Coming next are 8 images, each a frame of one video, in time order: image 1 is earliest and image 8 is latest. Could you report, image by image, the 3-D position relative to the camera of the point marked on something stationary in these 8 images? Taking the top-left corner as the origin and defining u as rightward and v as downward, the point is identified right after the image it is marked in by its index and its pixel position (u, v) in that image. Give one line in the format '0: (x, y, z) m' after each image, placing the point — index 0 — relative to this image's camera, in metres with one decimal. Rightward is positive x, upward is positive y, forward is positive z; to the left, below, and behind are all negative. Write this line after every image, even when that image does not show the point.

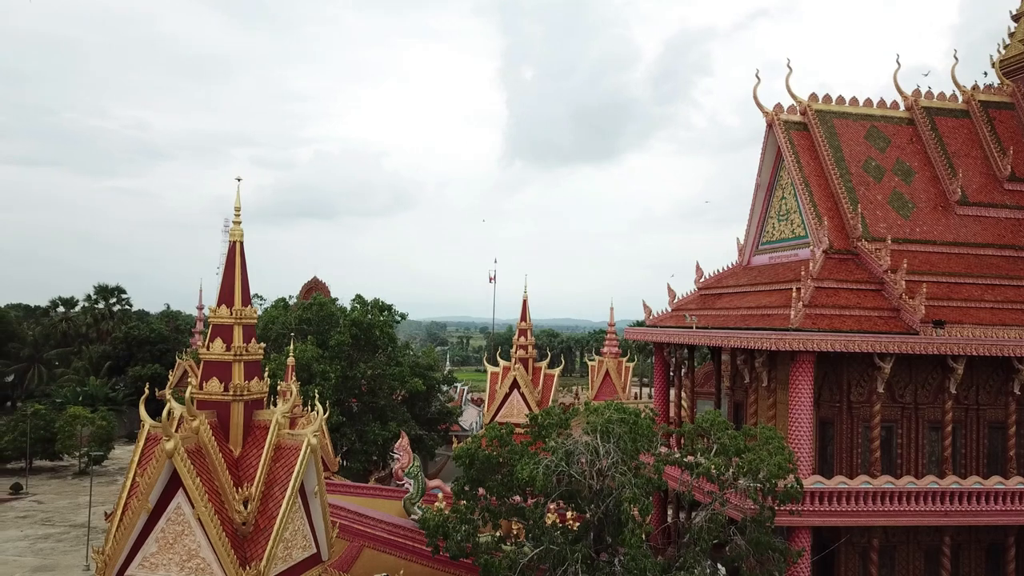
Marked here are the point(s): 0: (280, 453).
0: (-2.2, -1.5, +7.6) m
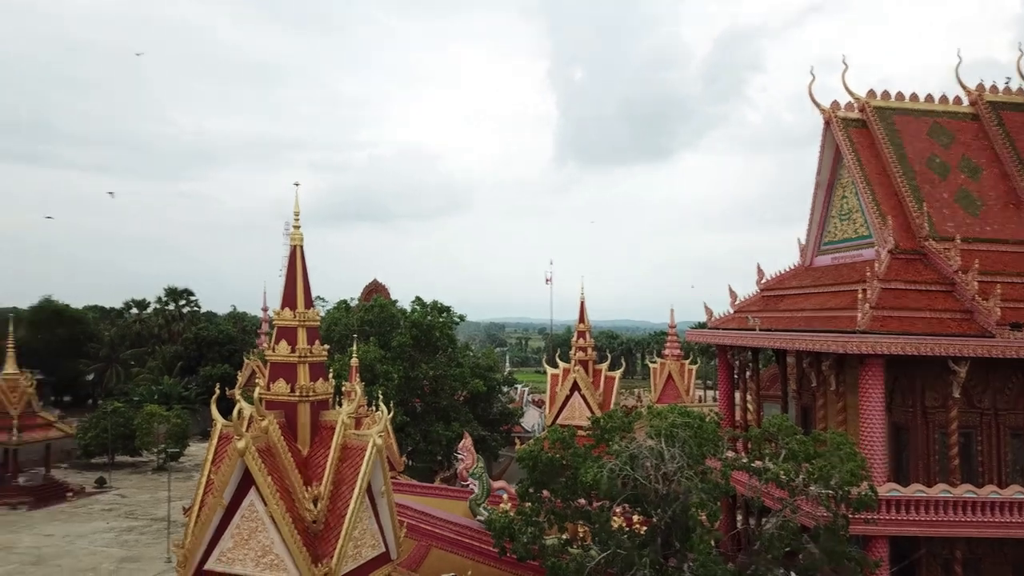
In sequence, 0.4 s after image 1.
0: (-1.5, -1.6, +7.7) m
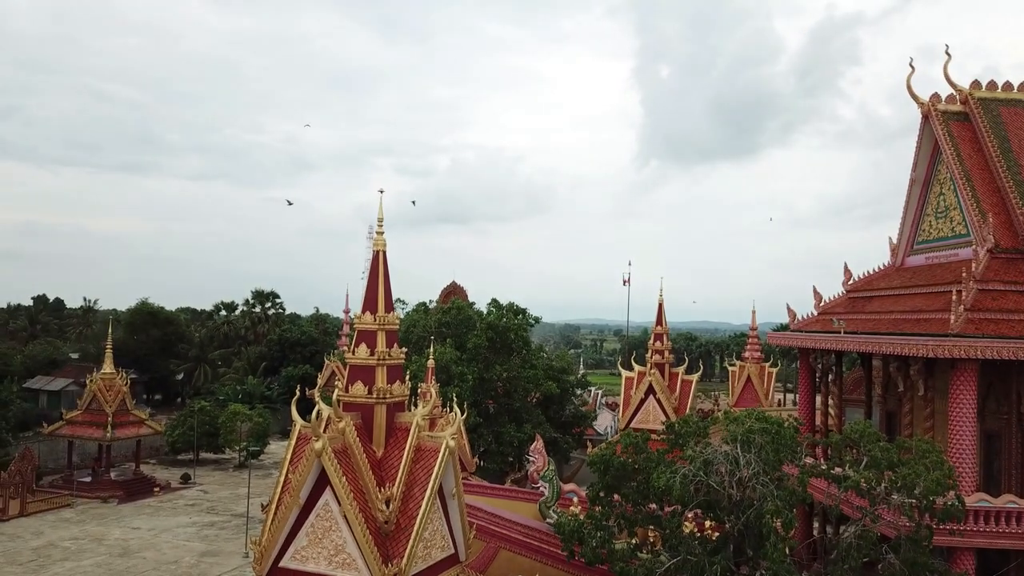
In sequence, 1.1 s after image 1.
0: (-0.9, -1.6, +7.9) m
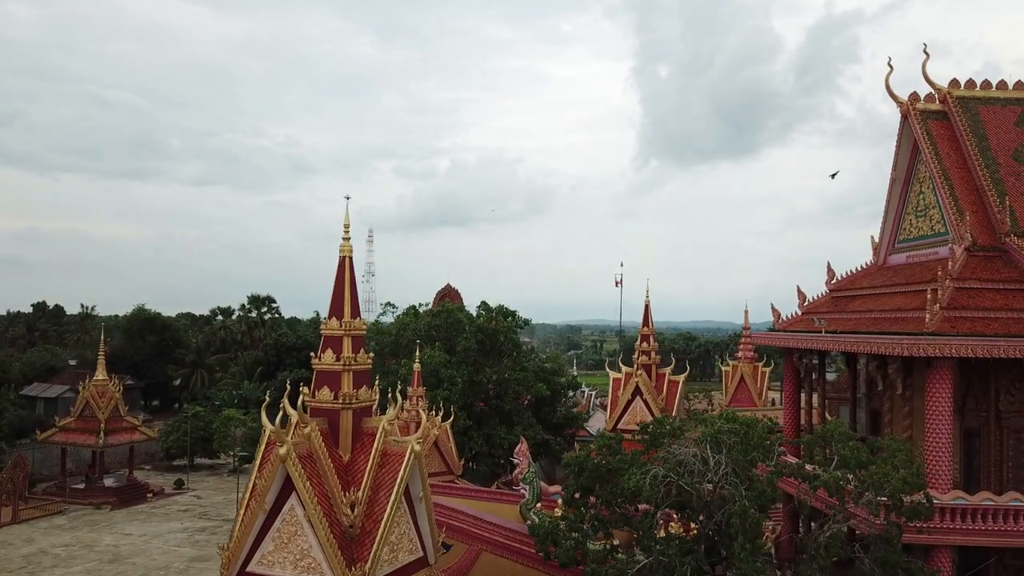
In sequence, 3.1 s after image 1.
0: (-1.2, -1.7, +7.9) m
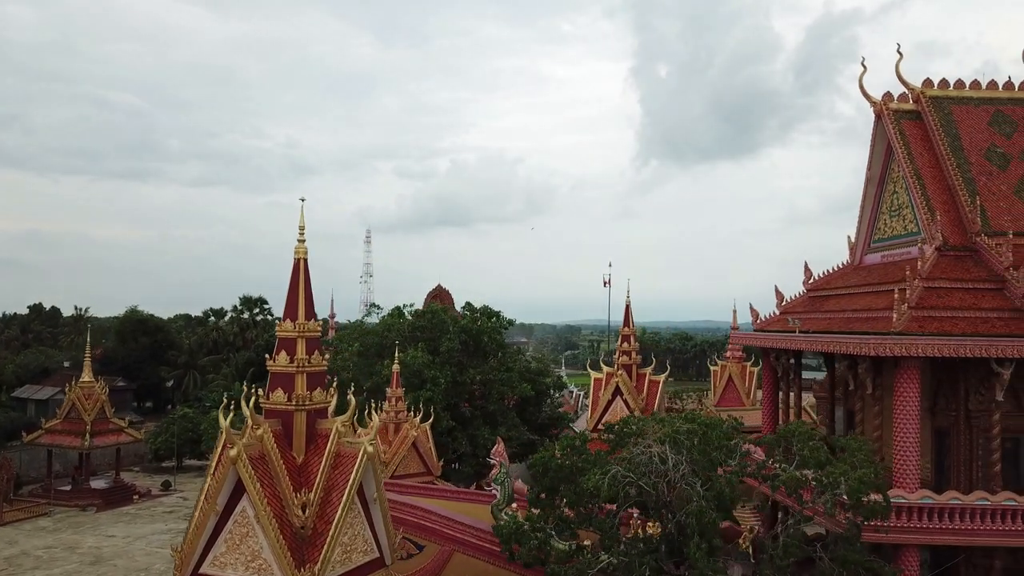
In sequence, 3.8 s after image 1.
0: (-1.7, -1.7, +7.9) m
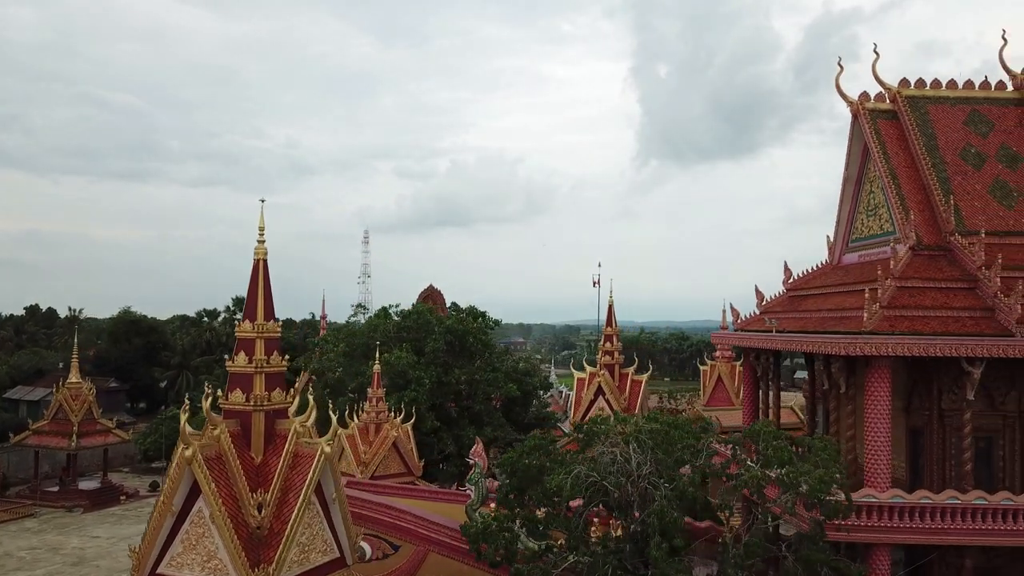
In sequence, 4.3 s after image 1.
0: (-2.1, -1.7, +7.9) m
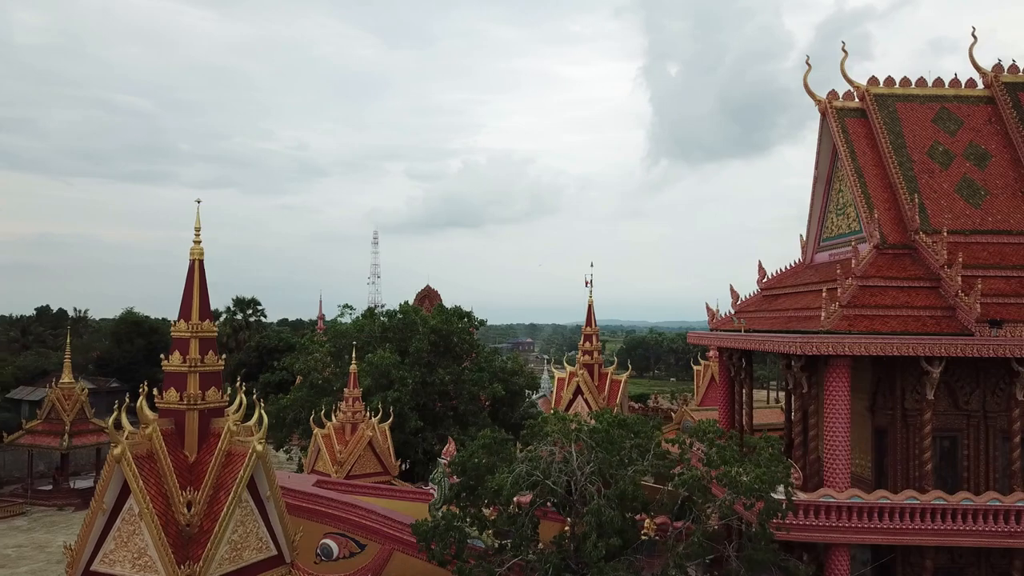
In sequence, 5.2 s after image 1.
0: (-2.8, -1.7, +8.0) m
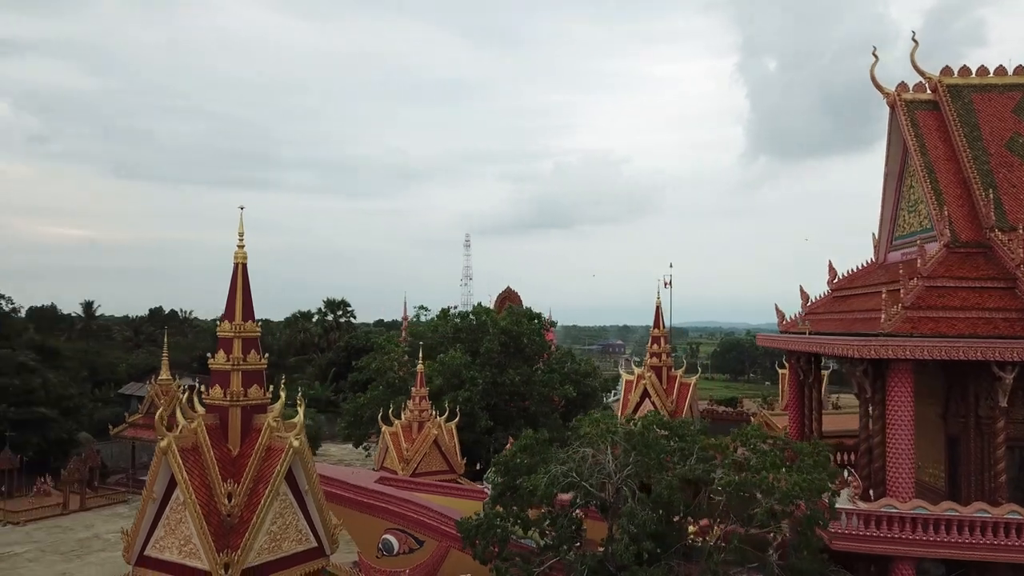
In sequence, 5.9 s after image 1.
0: (-2.5, -1.7, +8.4) m
